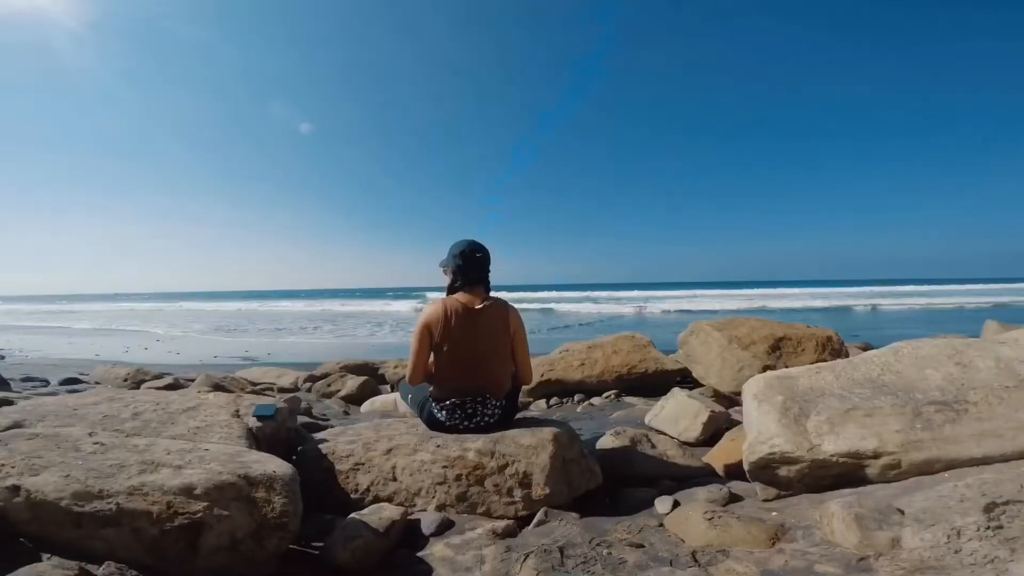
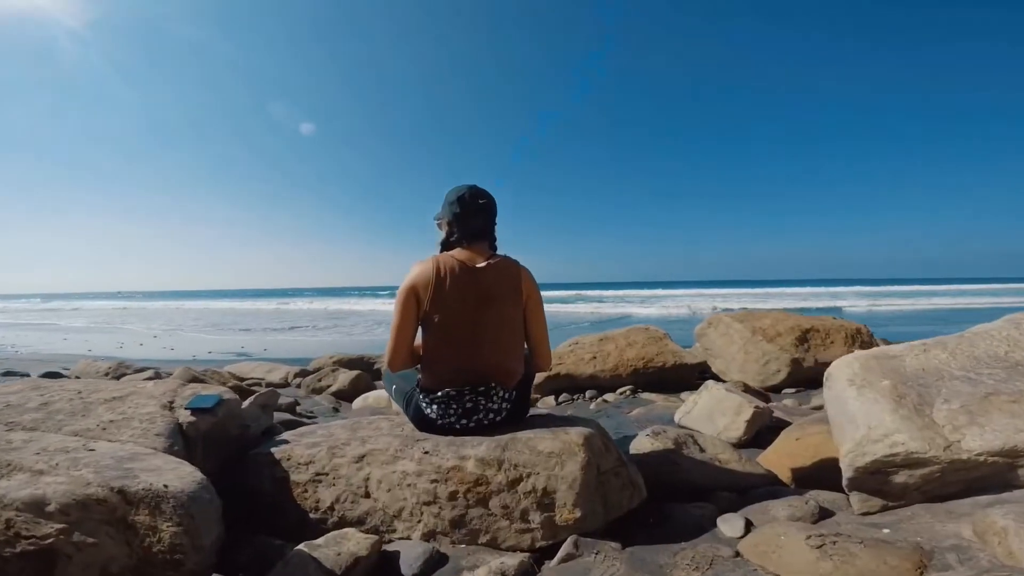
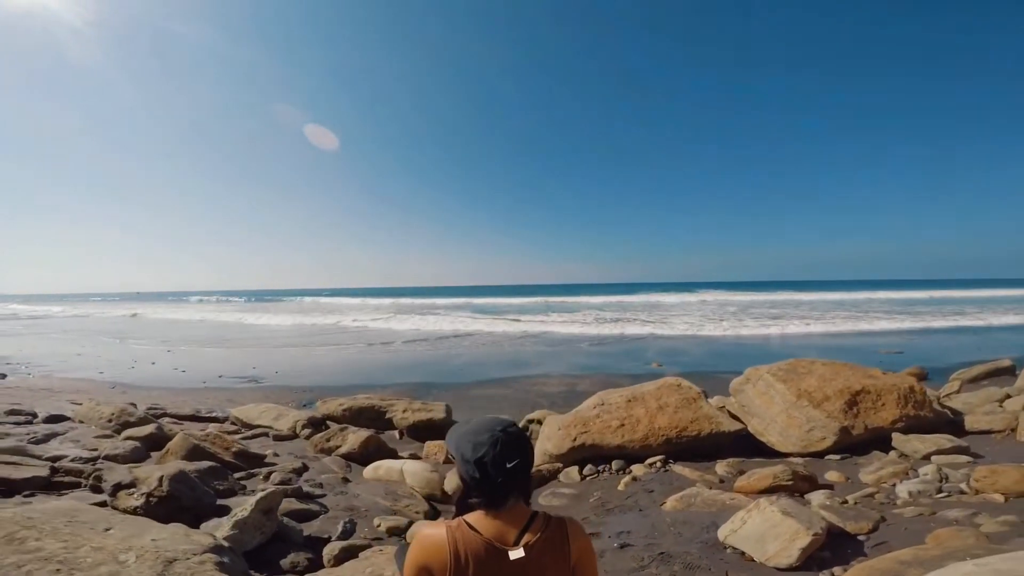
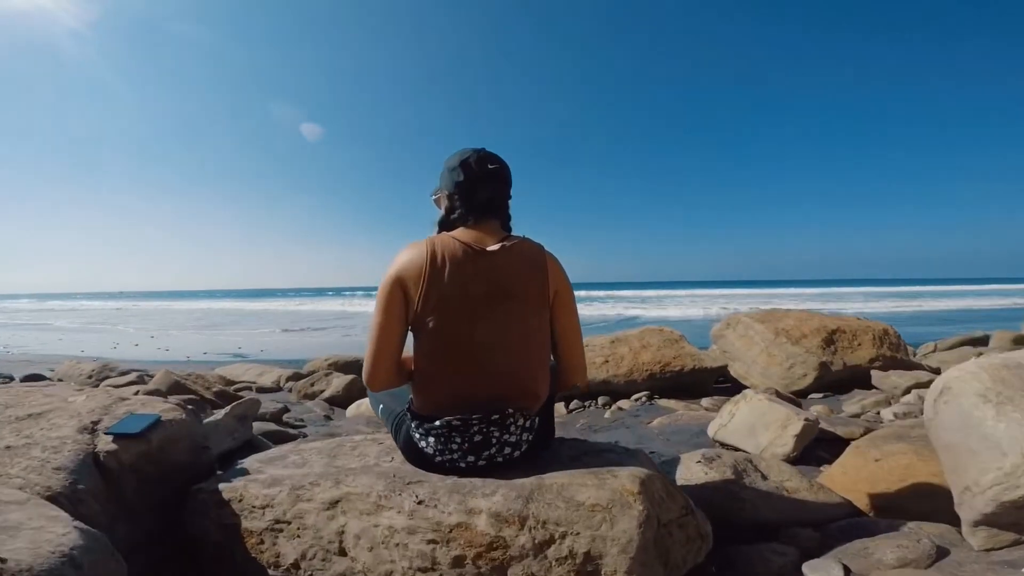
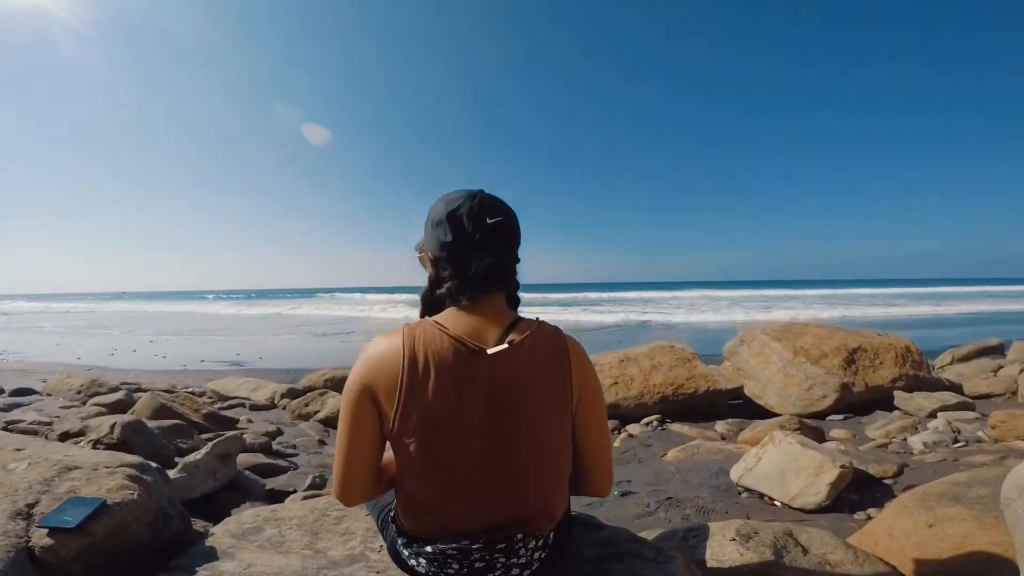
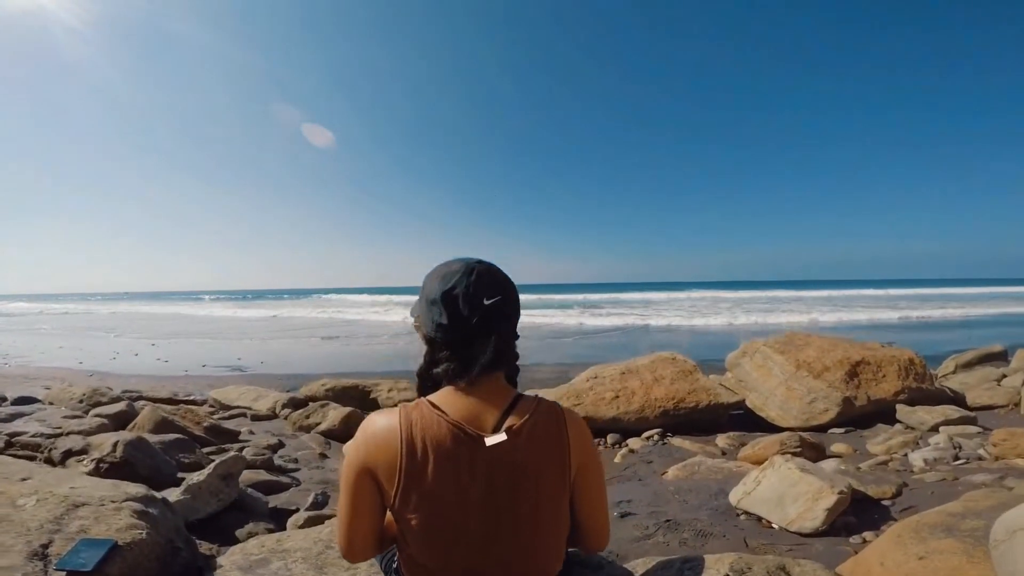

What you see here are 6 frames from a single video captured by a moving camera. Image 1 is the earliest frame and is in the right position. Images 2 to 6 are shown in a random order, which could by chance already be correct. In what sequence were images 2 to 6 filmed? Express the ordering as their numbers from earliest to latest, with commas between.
2, 4, 5, 6, 3
